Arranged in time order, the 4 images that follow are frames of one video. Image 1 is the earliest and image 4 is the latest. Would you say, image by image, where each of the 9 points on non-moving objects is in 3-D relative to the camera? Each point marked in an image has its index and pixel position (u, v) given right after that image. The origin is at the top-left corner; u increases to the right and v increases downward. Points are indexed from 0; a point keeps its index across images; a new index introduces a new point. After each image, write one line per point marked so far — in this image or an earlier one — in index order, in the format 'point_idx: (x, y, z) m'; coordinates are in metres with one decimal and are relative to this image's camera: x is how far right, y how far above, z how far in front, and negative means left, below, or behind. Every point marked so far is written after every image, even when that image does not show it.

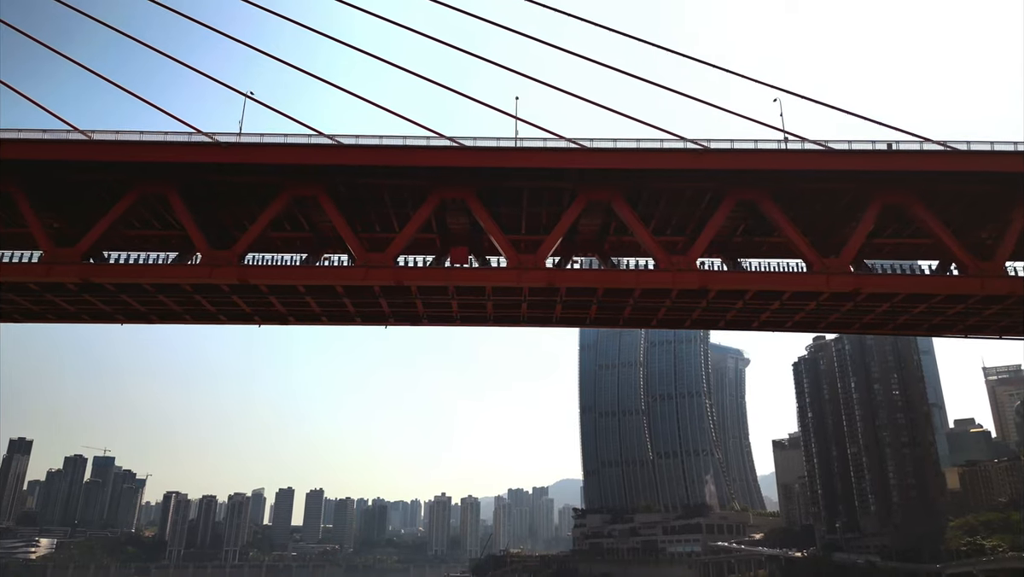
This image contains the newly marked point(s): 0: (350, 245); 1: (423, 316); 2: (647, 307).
0: (-2.9, +0.6, +12.7) m
1: (-2.1, -1.0, +16.7) m
2: (+3.1, -0.7, +15.3) m
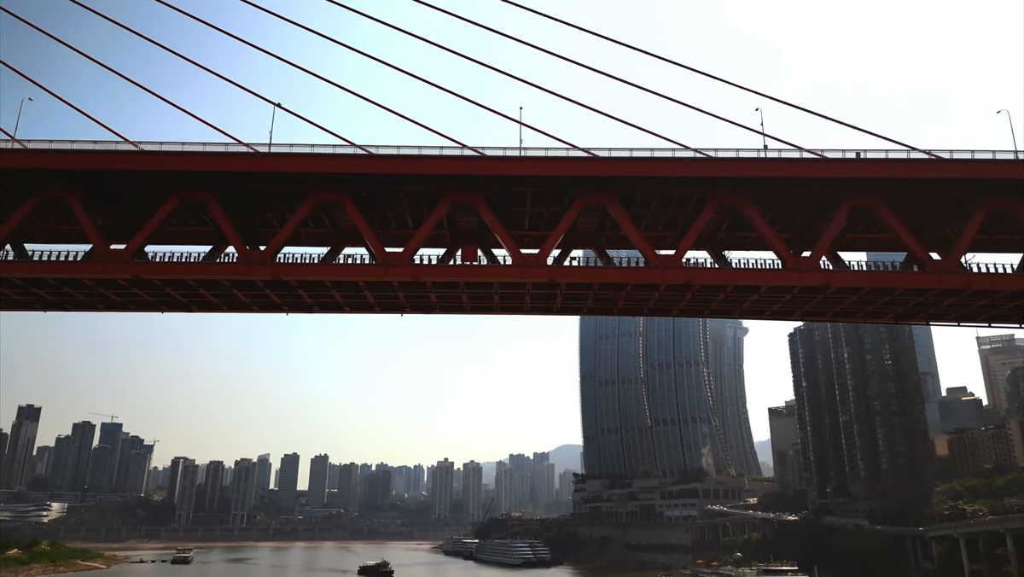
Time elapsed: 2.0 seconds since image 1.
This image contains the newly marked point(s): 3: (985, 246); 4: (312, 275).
0: (-2.9, +0.8, +13.7) m
1: (-2.0, -0.6, +17.8) m
2: (+3.2, -0.4, +16.4) m
3: (+11.7, +0.9, +16.7) m
4: (-4.1, +0.2, +13.8) m
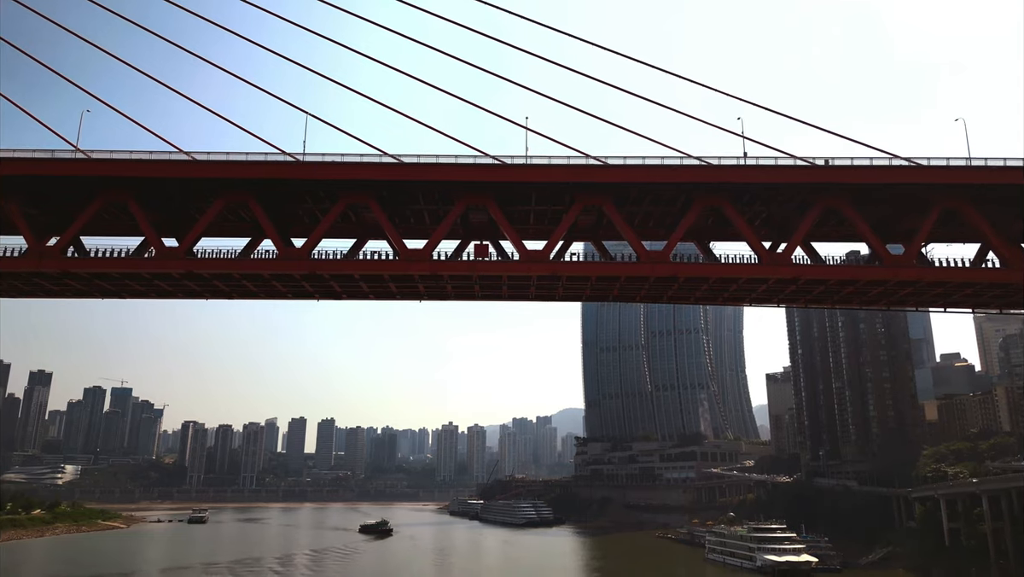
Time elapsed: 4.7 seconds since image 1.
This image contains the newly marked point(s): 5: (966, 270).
0: (-2.7, +1.1, +15.0) m
1: (-1.8, -0.1, +19.2) m
2: (+3.3, +0.1, +17.8) m
3: (+11.9, +1.4, +17.9) m
4: (-4.0, +0.5, +15.2) m
5: (+9.4, +0.4, +13.7) m
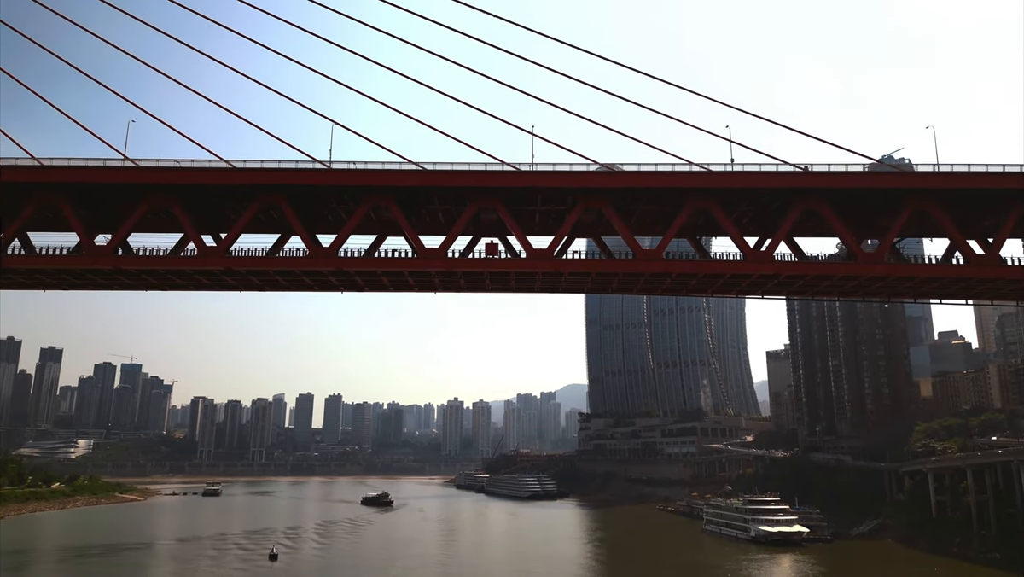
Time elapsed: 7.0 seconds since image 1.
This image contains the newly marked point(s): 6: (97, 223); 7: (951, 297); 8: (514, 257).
0: (-2.6, +1.3, +16.2) m
1: (-1.7, +0.3, +20.5) m
2: (+3.5, +0.4, +19.0) m
3: (+12.1, +1.7, +19.0) m
4: (-3.8, +0.7, +16.4) m
5: (+9.5, +0.6, +14.8) m
6: (-11.8, +1.9, +18.7) m
7: (+13.1, -0.1, +19.9) m
8: (0.0, +1.0, +16.8) m
